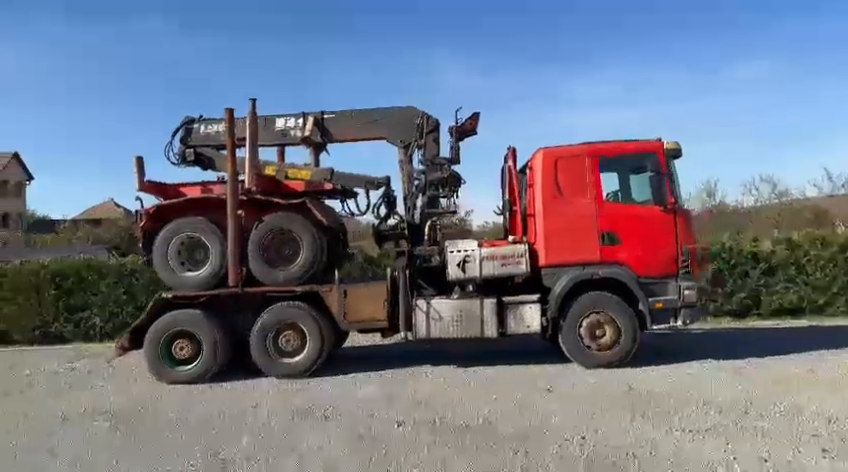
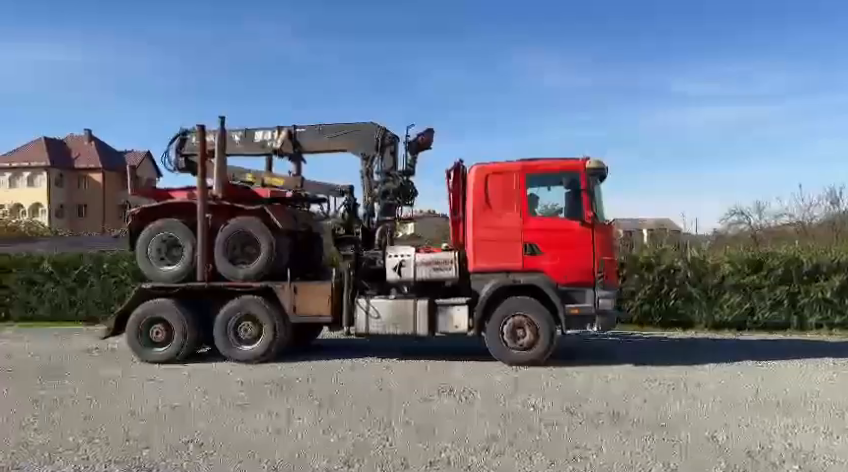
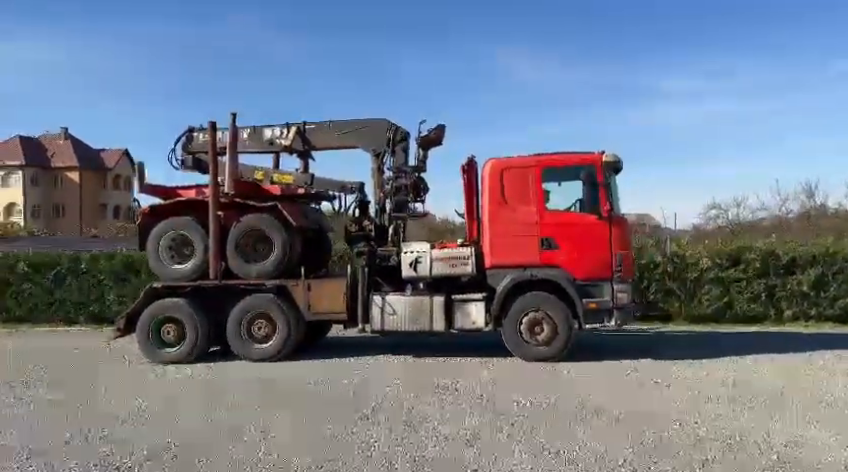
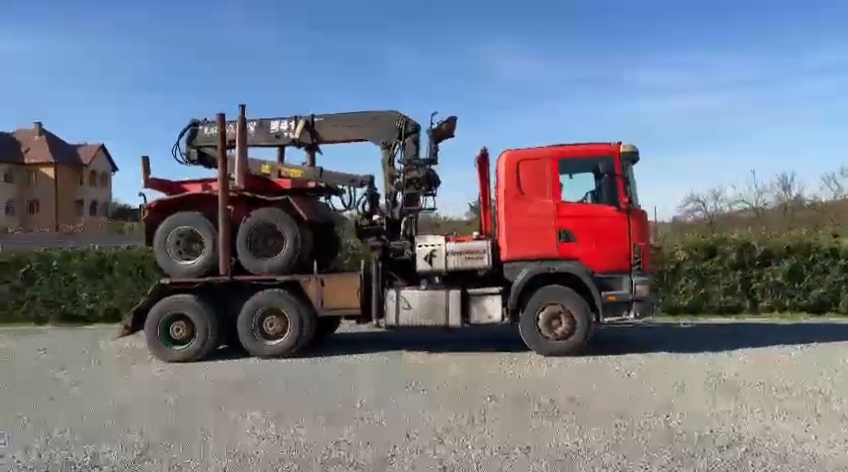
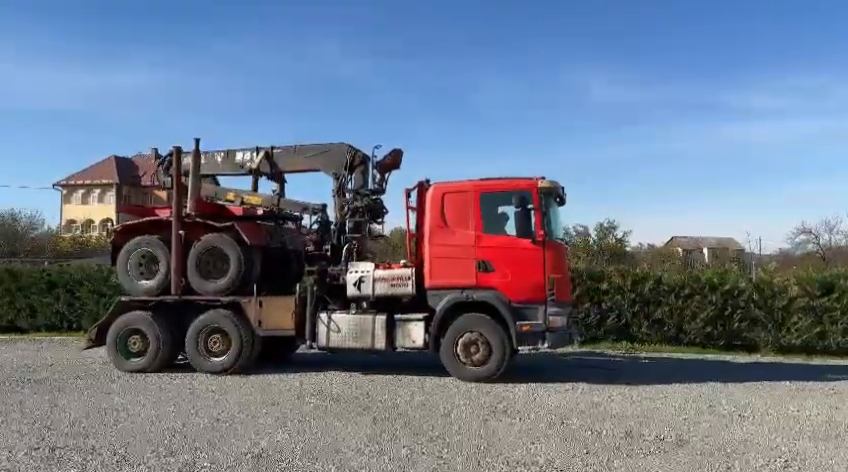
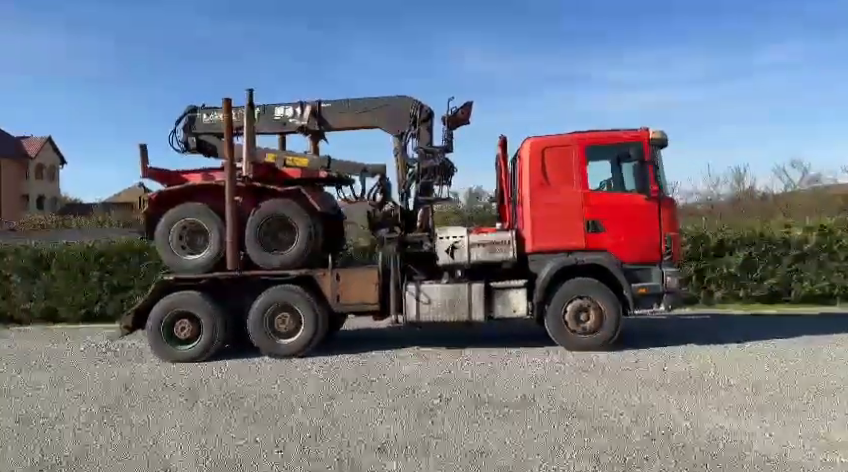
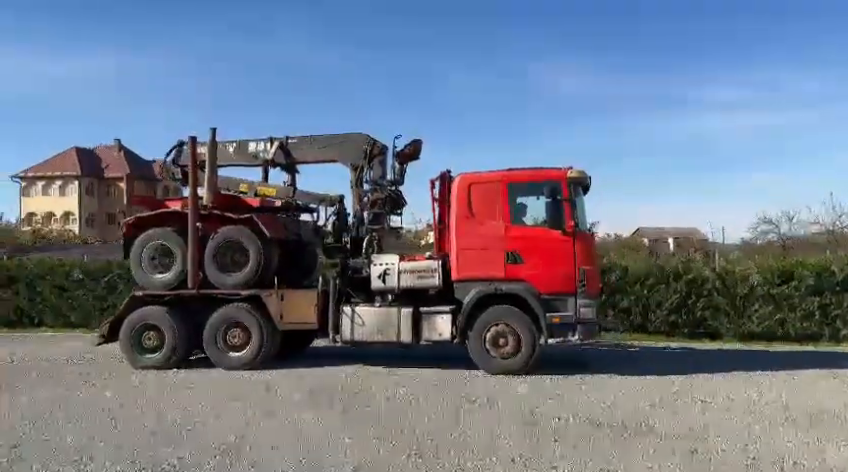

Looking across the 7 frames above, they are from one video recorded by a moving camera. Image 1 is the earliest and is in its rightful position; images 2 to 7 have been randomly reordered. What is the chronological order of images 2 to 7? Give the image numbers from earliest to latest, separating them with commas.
6, 4, 3, 2, 7, 5
